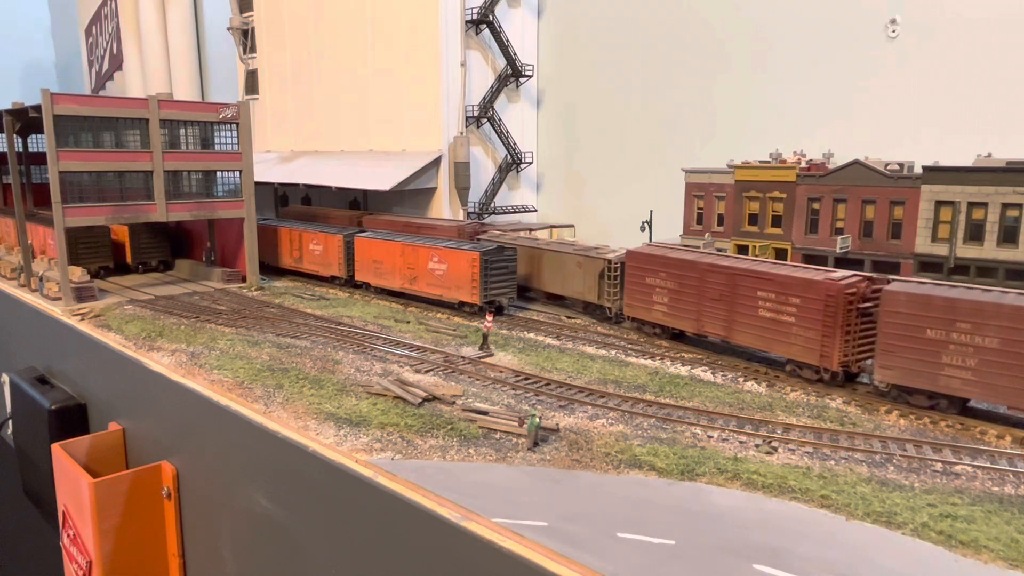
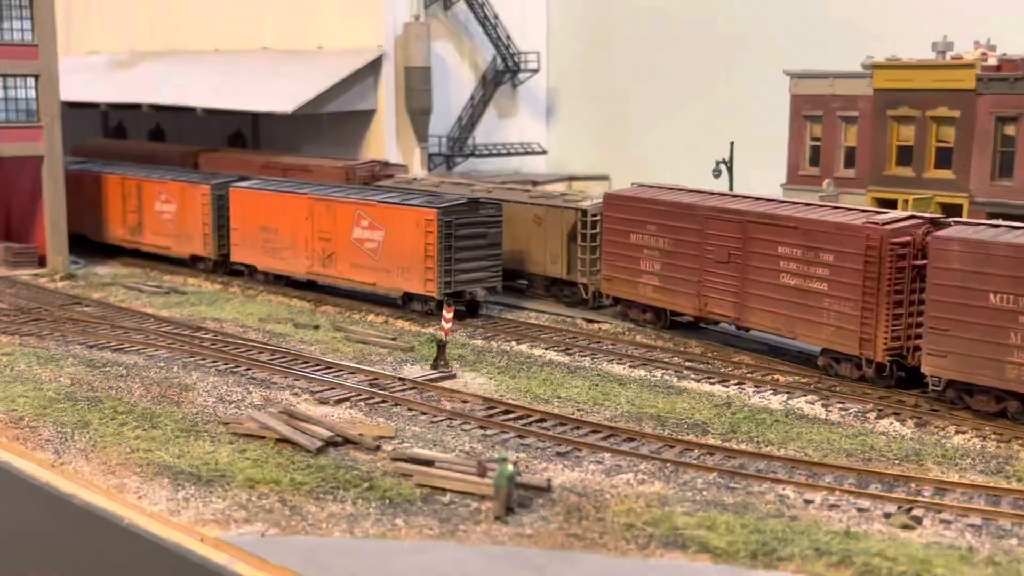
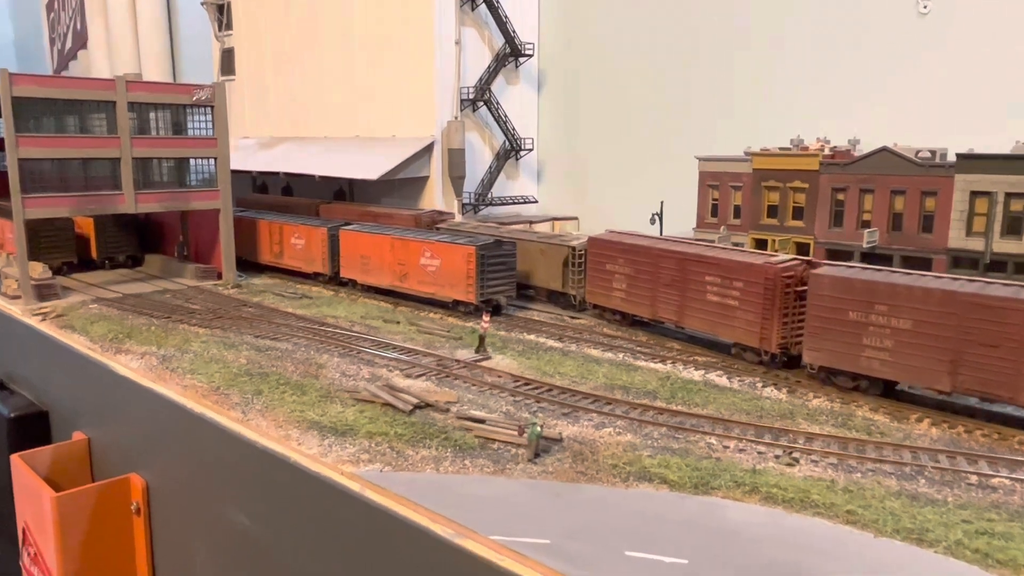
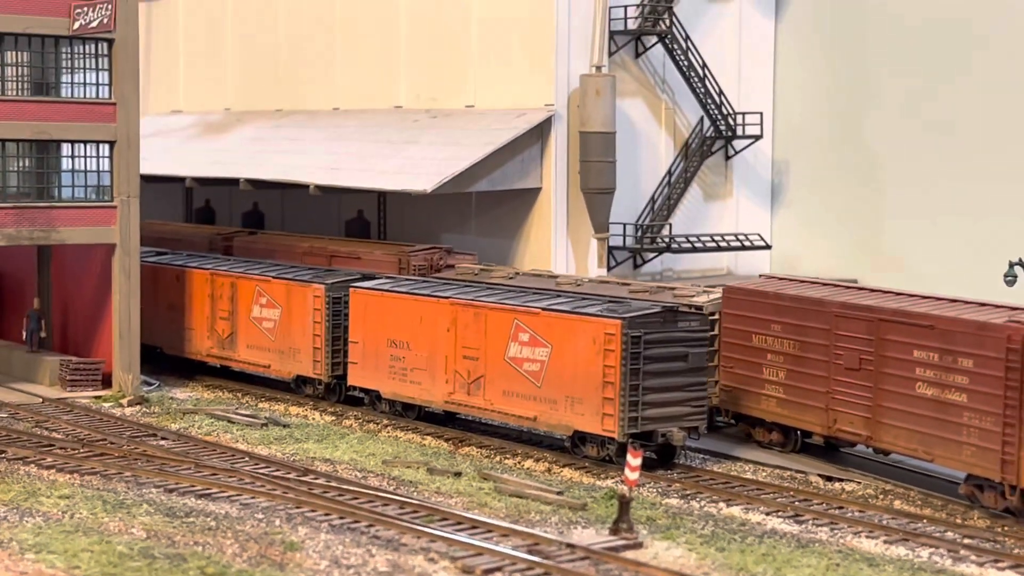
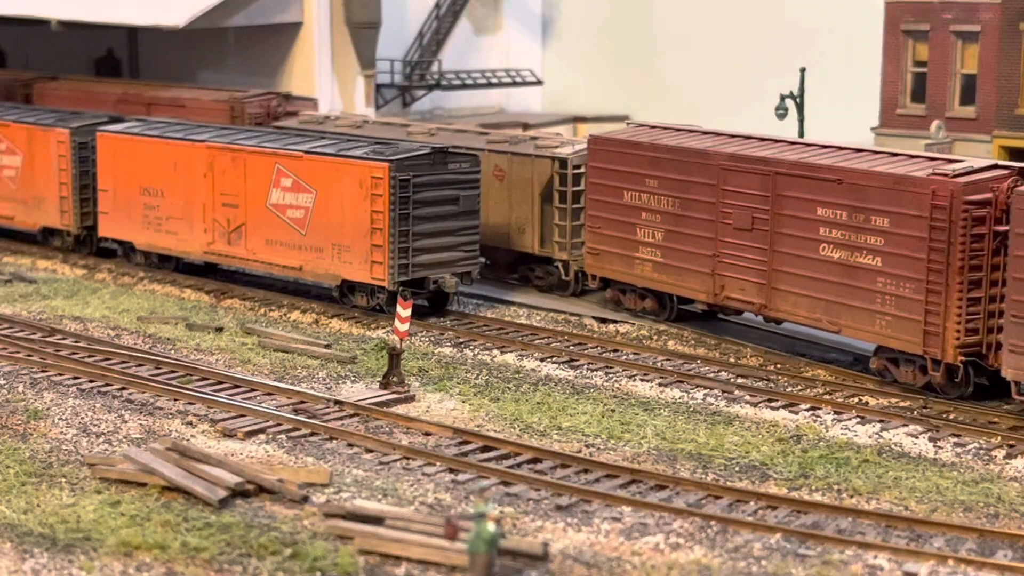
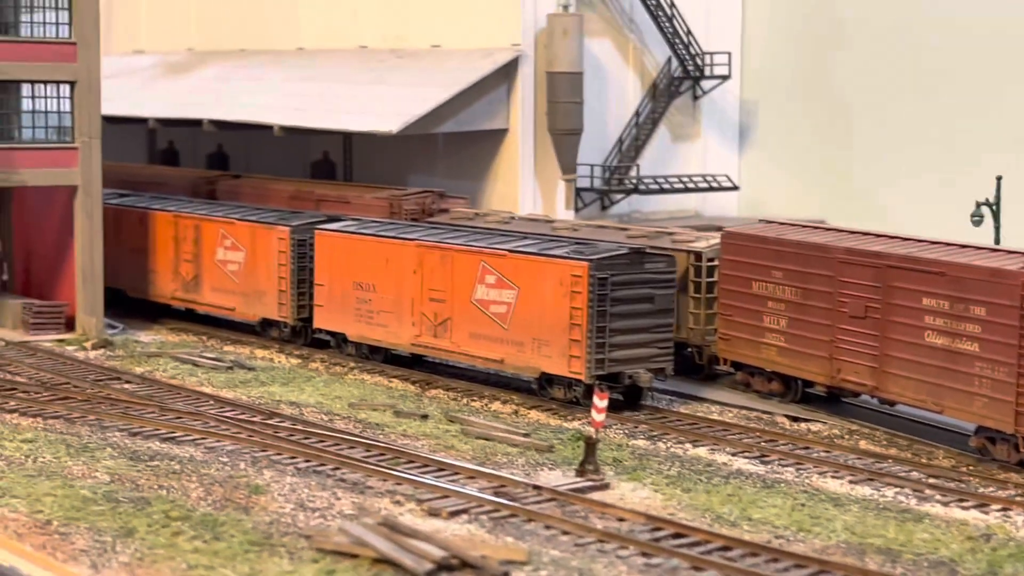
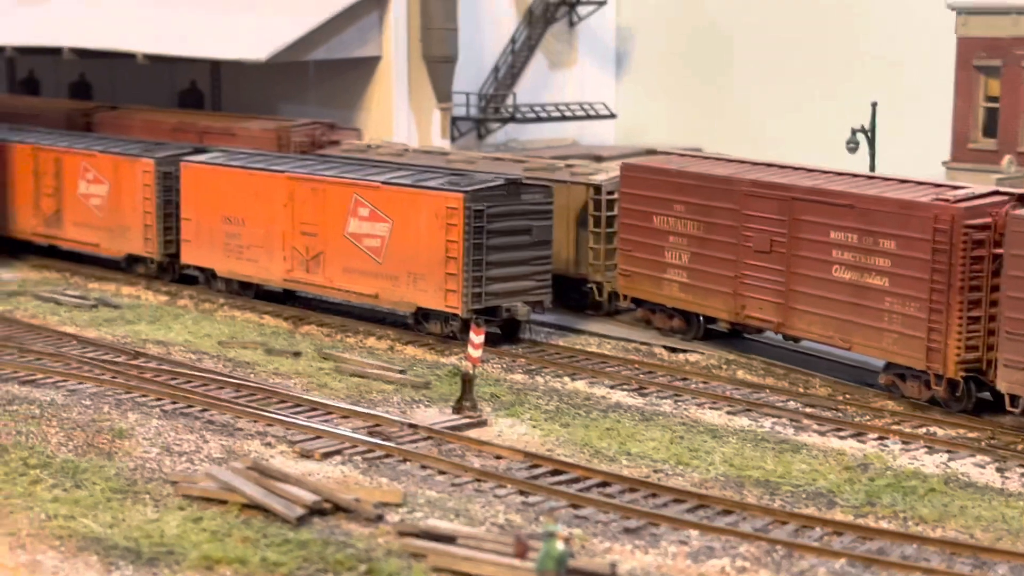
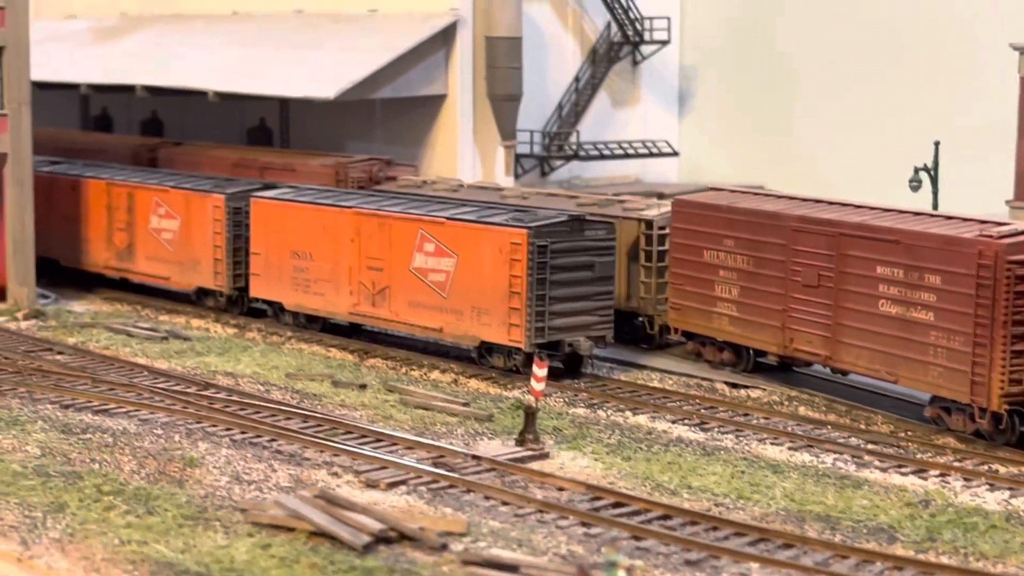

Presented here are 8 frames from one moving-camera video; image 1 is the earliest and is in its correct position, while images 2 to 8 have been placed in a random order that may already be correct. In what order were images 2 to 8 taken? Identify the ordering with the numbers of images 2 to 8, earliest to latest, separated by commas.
3, 2, 5, 7, 8, 6, 4
